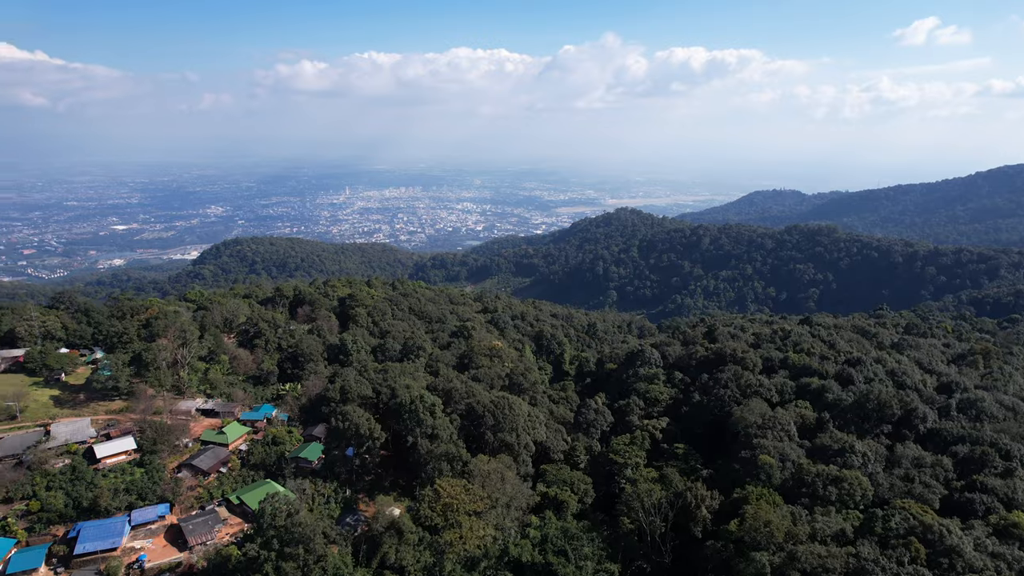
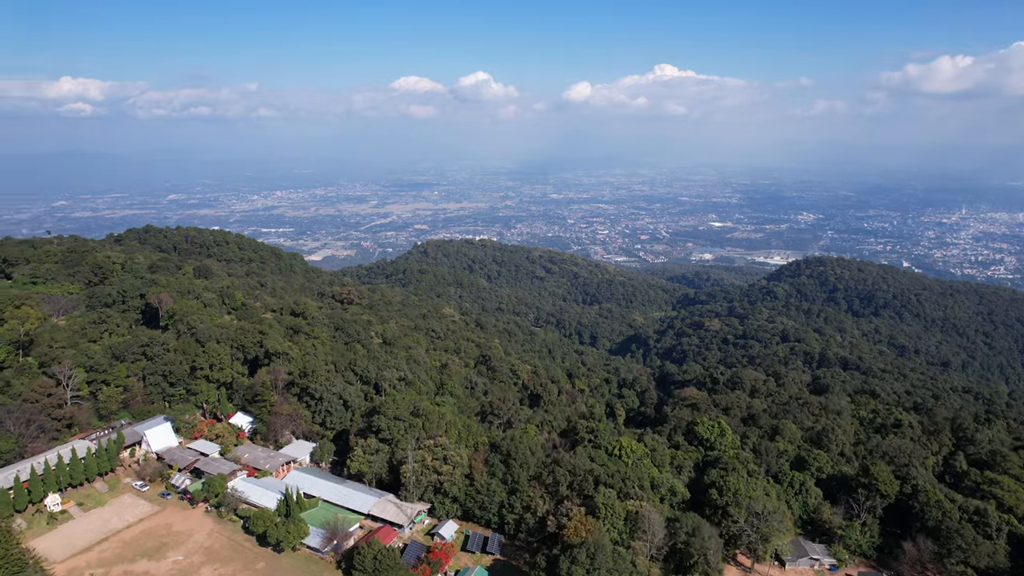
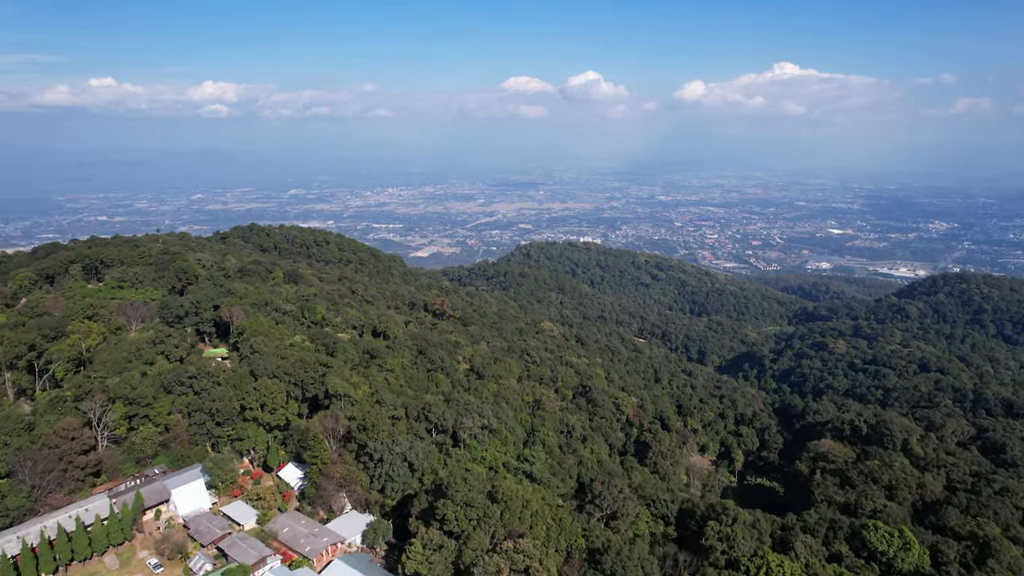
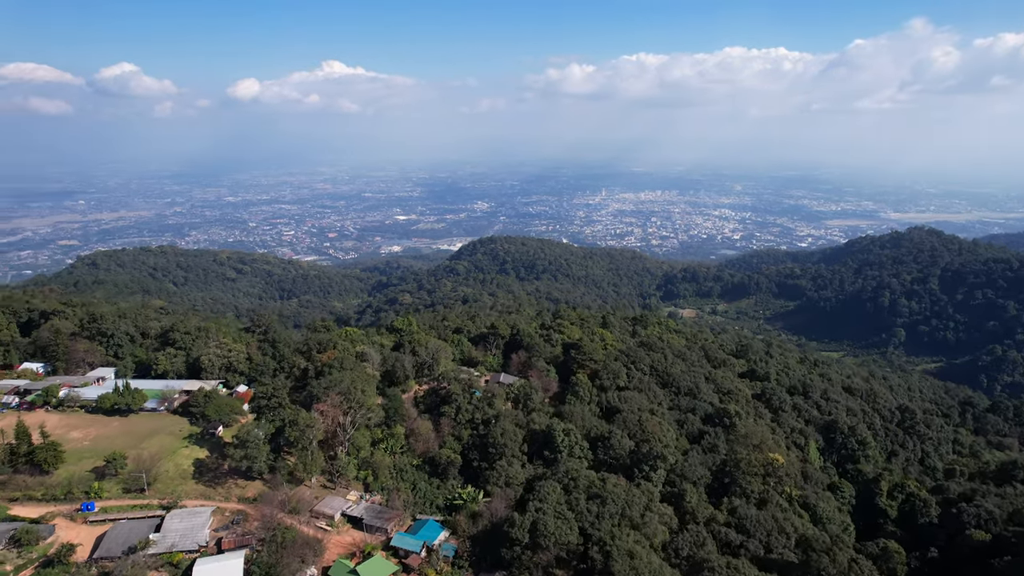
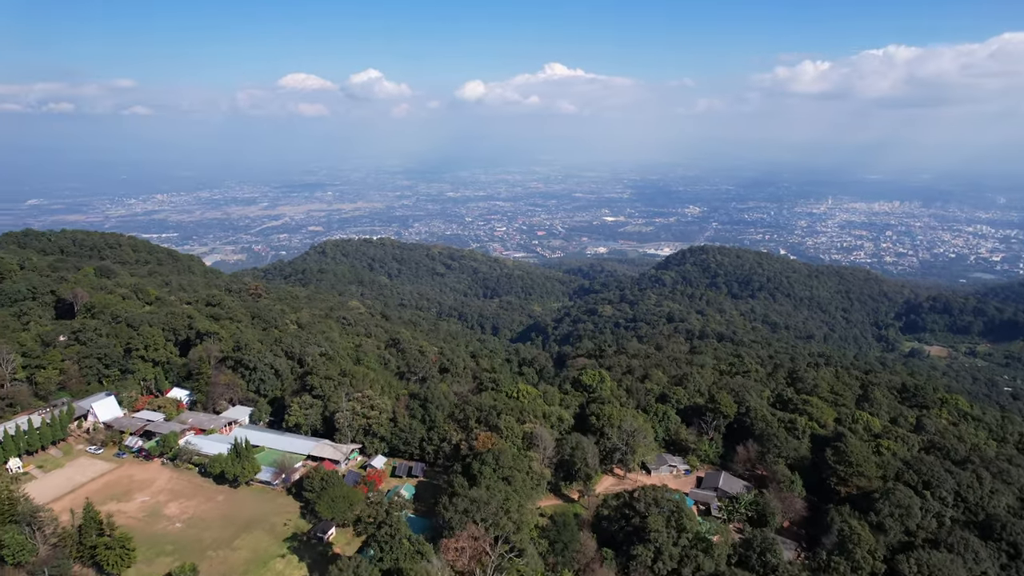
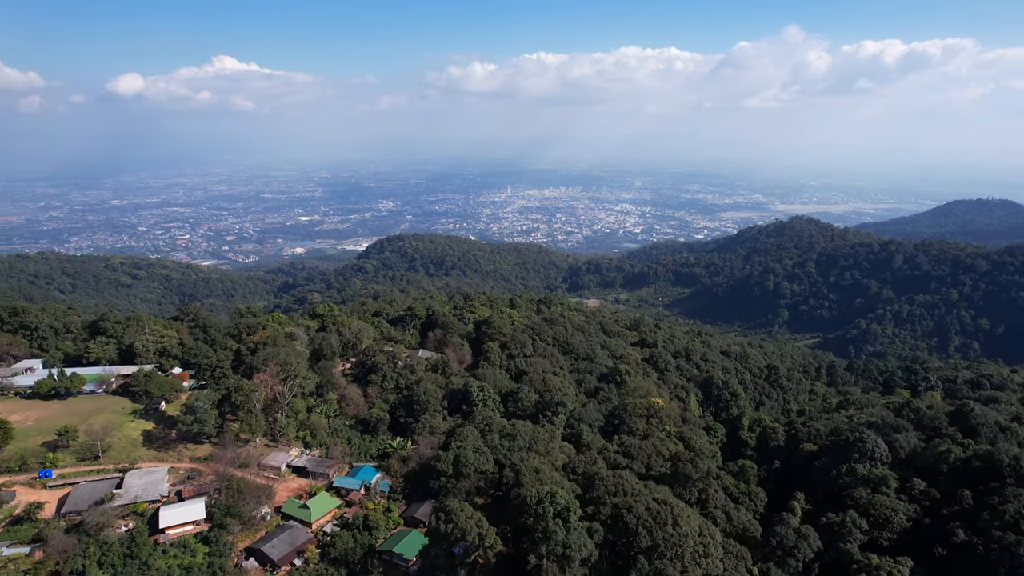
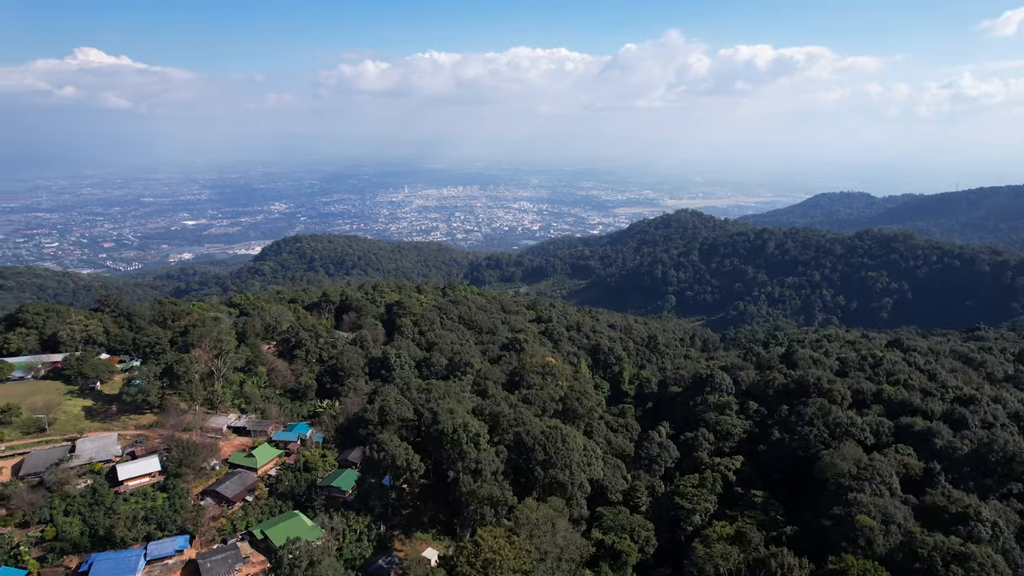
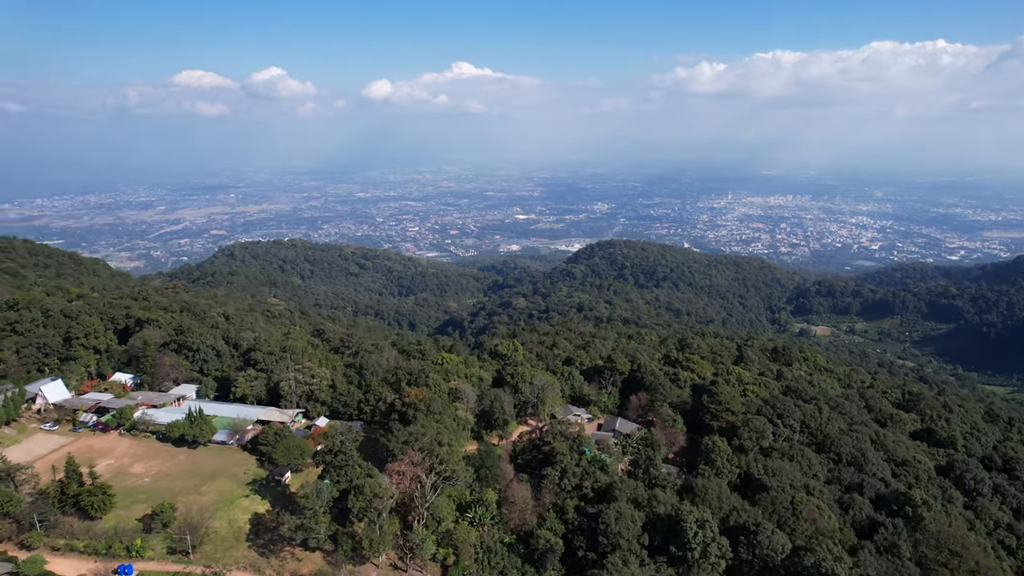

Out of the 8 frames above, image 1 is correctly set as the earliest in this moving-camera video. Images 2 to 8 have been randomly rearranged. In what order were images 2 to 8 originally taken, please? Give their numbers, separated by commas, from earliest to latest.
7, 6, 4, 8, 5, 2, 3
